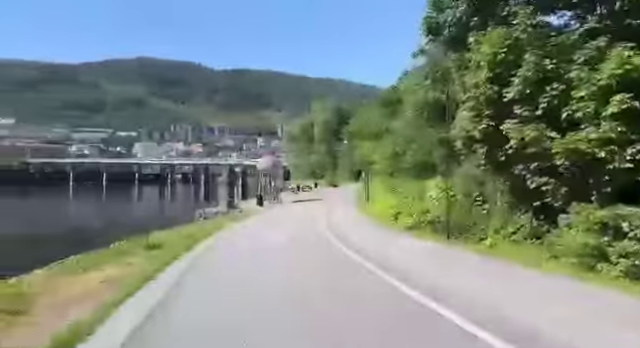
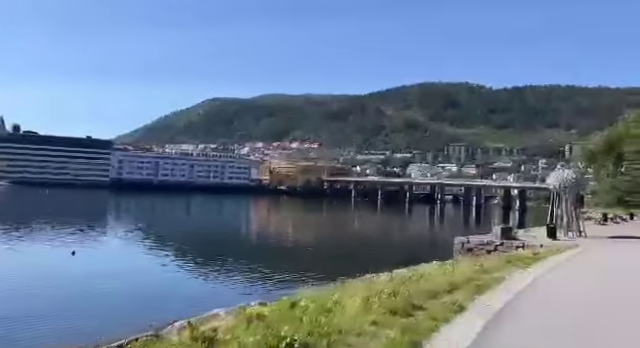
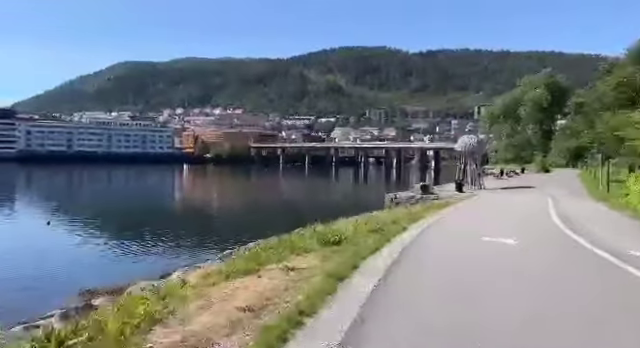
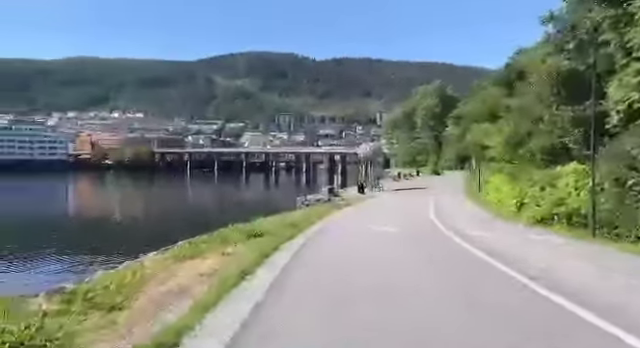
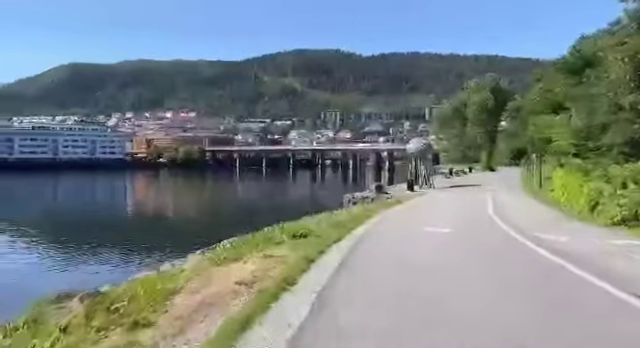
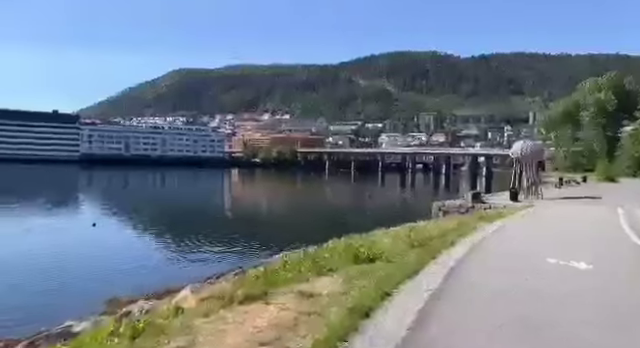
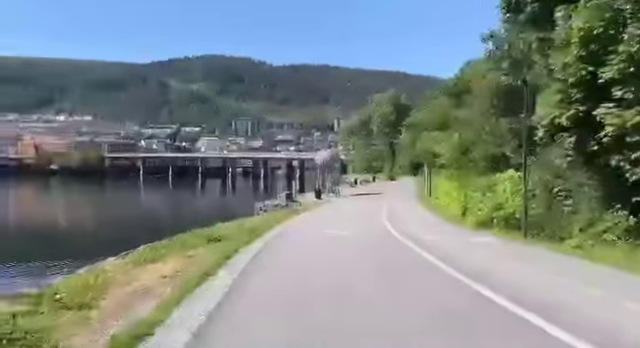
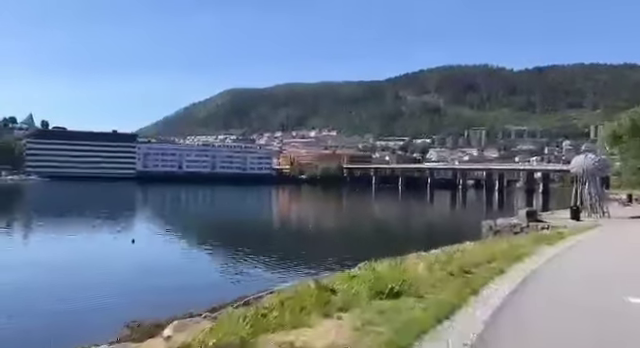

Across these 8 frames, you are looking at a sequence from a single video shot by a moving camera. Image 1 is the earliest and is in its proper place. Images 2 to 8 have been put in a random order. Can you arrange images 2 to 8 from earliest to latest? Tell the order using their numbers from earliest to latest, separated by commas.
7, 4, 5, 3, 6, 8, 2
